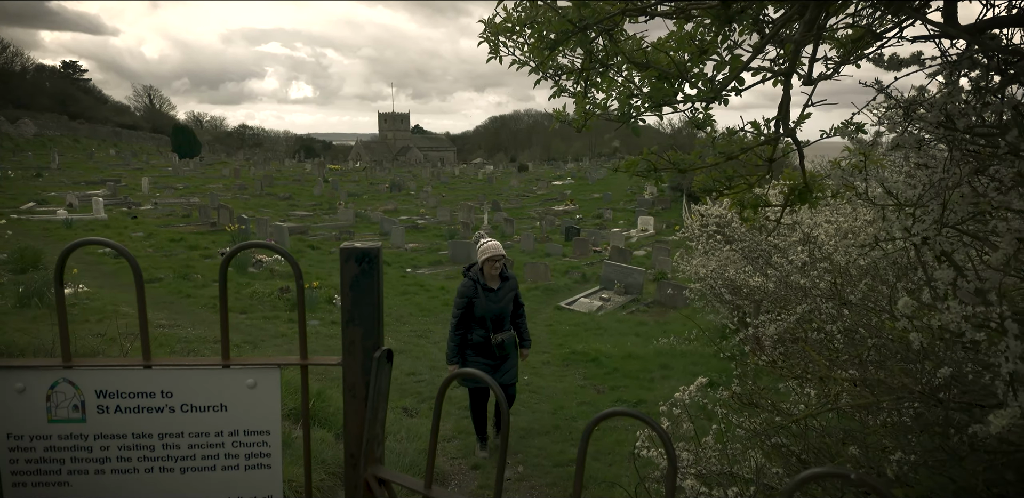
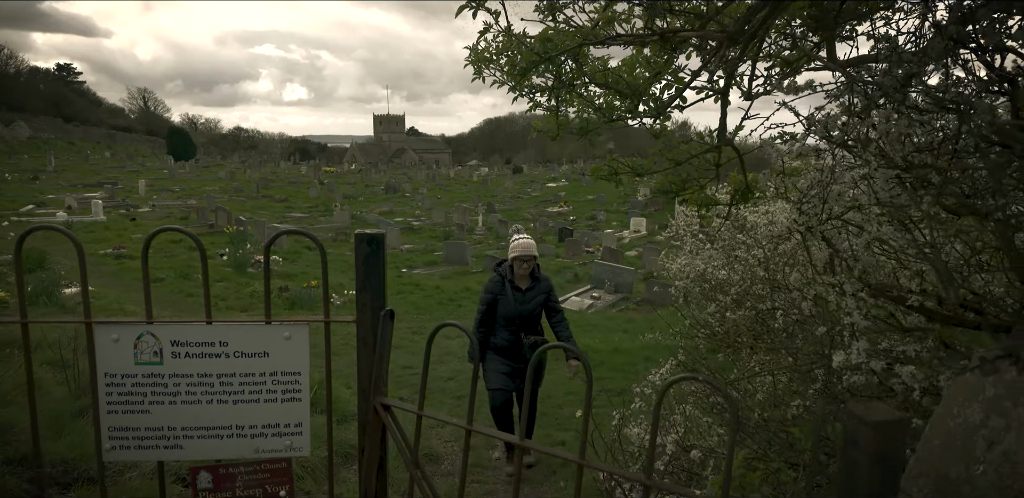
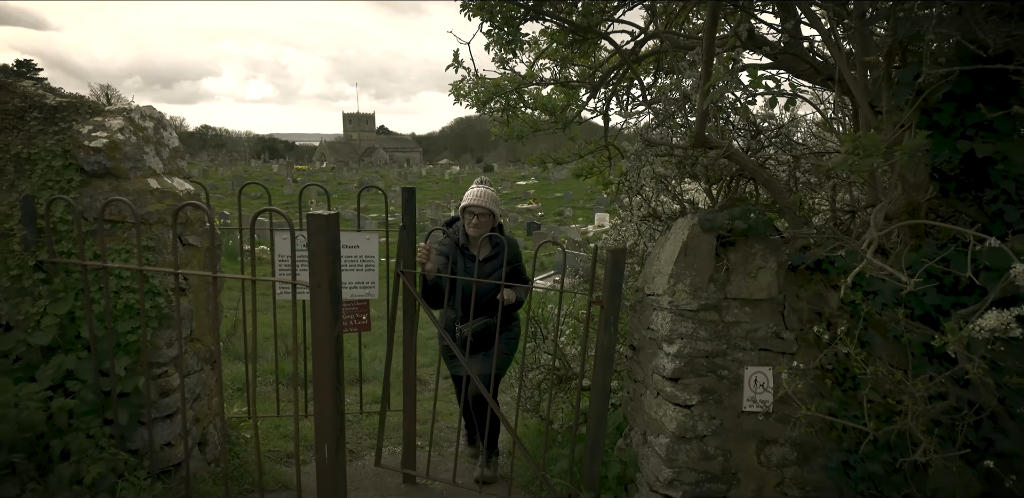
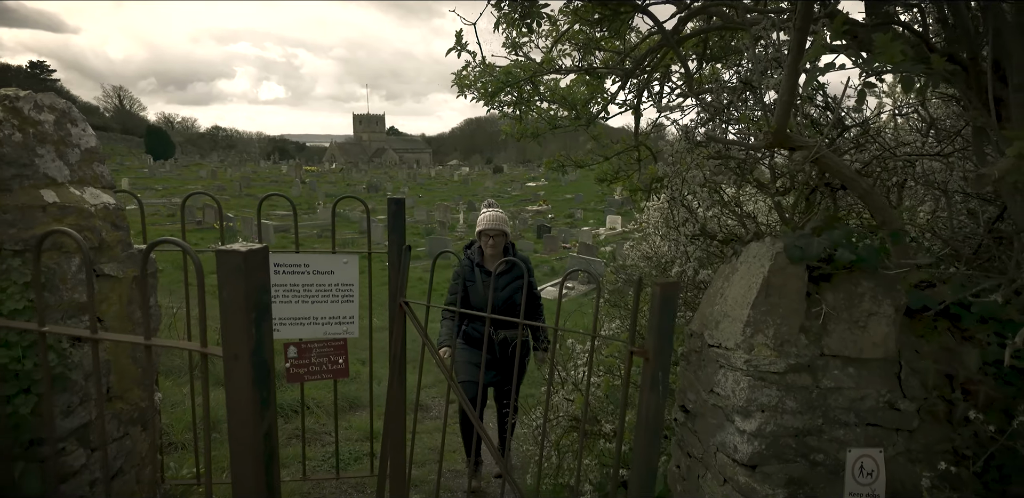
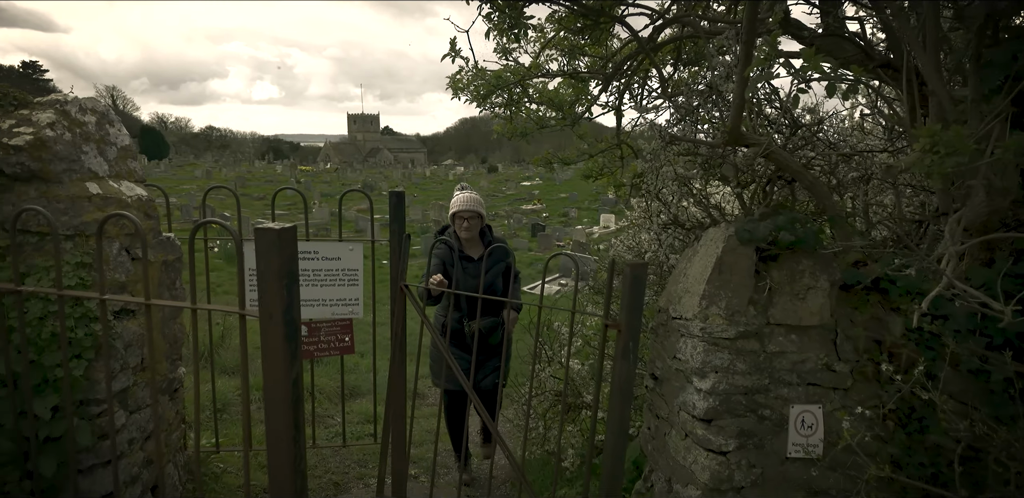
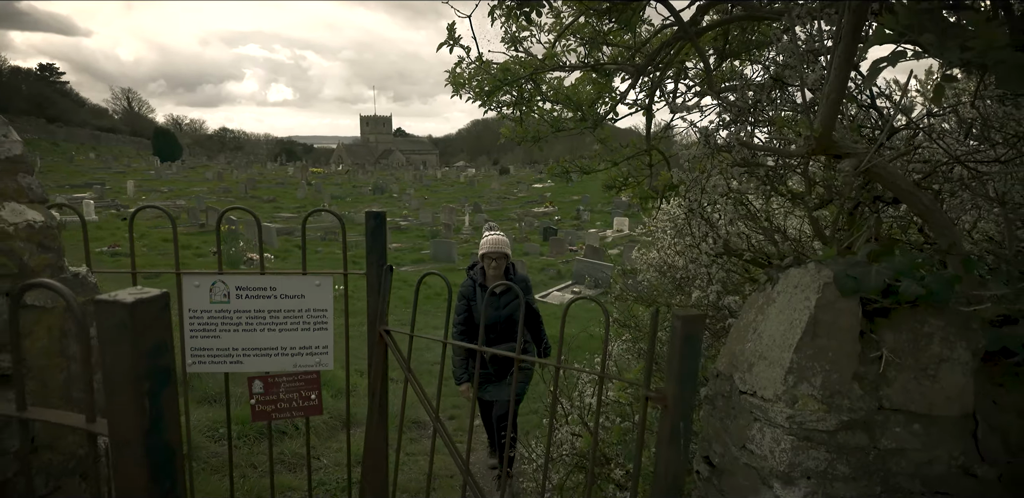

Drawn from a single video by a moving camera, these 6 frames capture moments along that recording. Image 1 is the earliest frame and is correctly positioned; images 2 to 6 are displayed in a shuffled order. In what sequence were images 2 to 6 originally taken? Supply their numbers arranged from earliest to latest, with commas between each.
2, 6, 4, 5, 3
